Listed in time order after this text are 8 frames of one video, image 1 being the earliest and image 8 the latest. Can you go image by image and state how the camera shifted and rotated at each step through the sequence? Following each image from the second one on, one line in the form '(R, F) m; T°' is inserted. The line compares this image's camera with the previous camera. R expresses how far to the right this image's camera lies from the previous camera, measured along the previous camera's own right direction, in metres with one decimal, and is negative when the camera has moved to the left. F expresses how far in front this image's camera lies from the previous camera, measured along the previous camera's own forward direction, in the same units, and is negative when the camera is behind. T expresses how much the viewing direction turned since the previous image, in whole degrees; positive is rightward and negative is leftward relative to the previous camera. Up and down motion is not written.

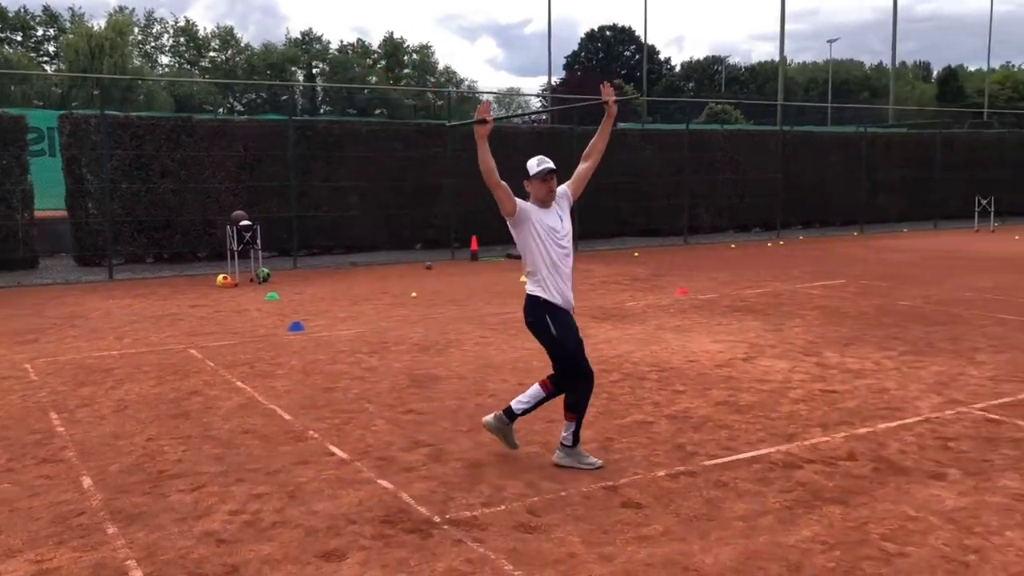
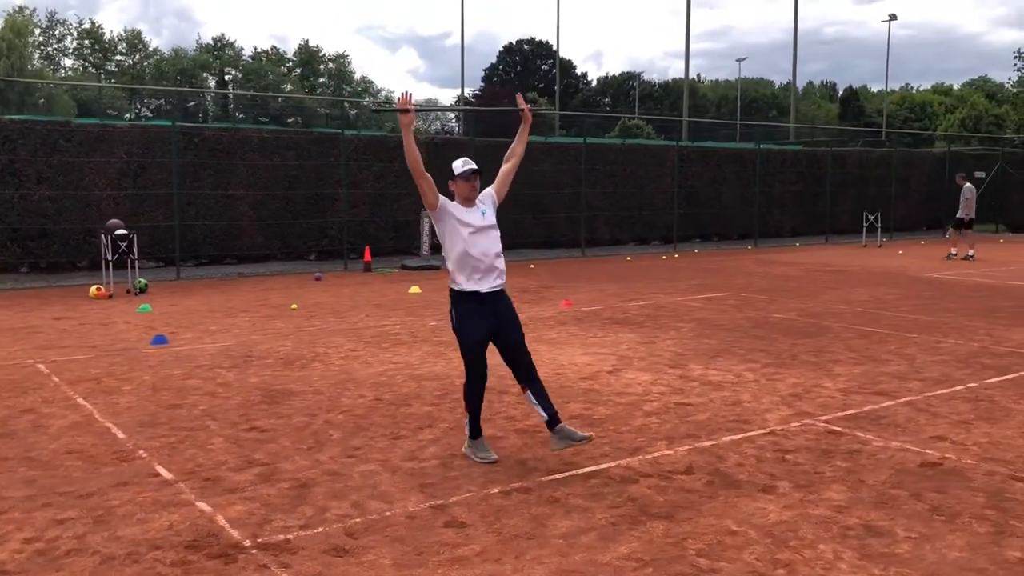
(+0.4, +0.1) m; +5°
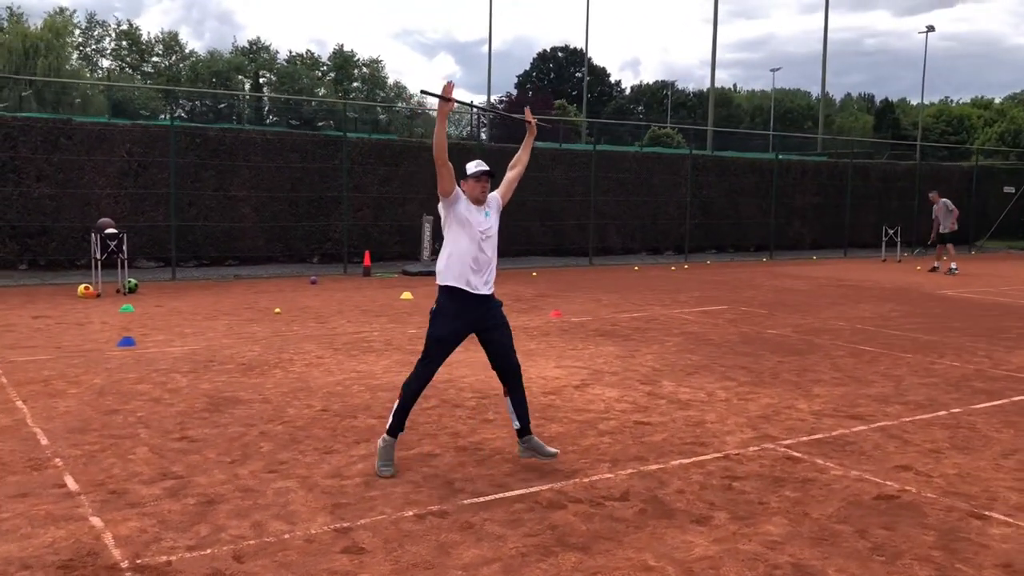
(+0.5, +0.3) m; -2°
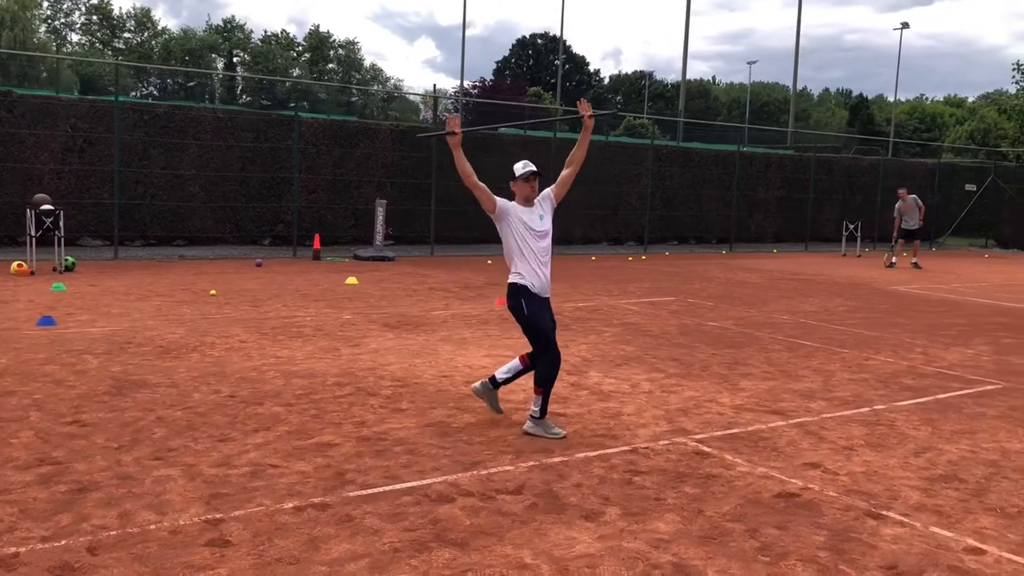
(+0.4, +0.1) m; +2°
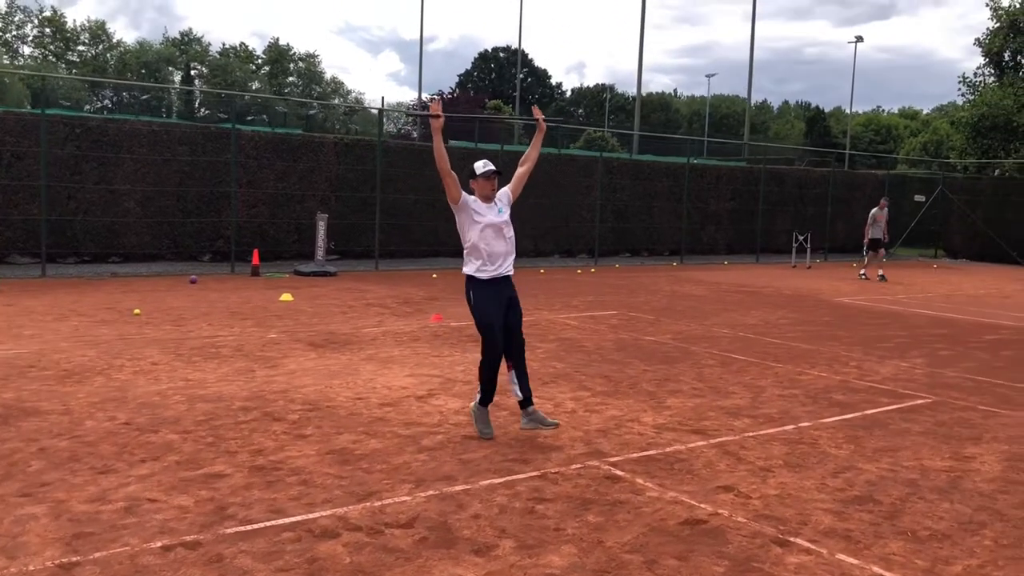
(+0.4, +0.2) m; +2°
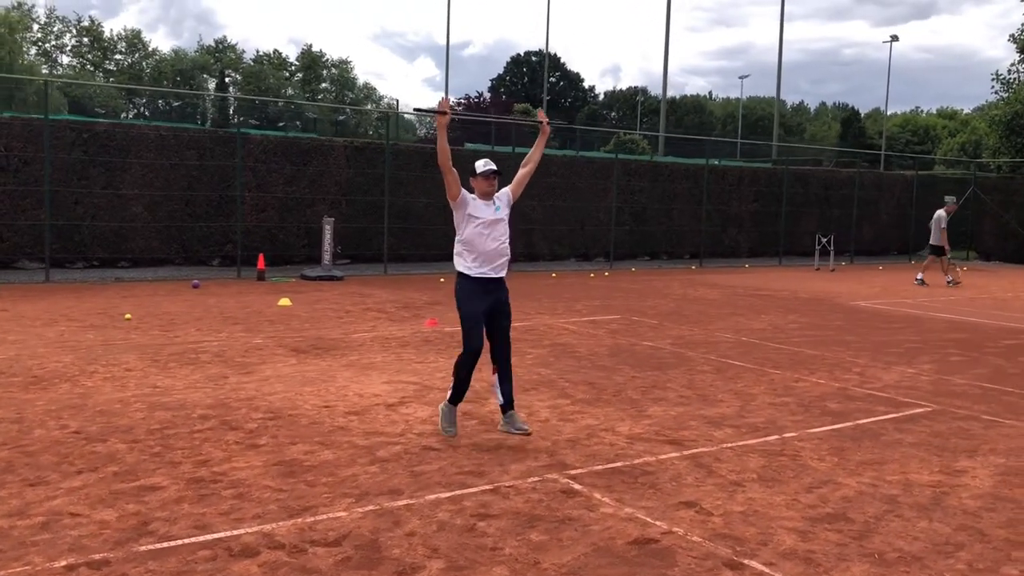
(+0.4, +0.3) m; -2°
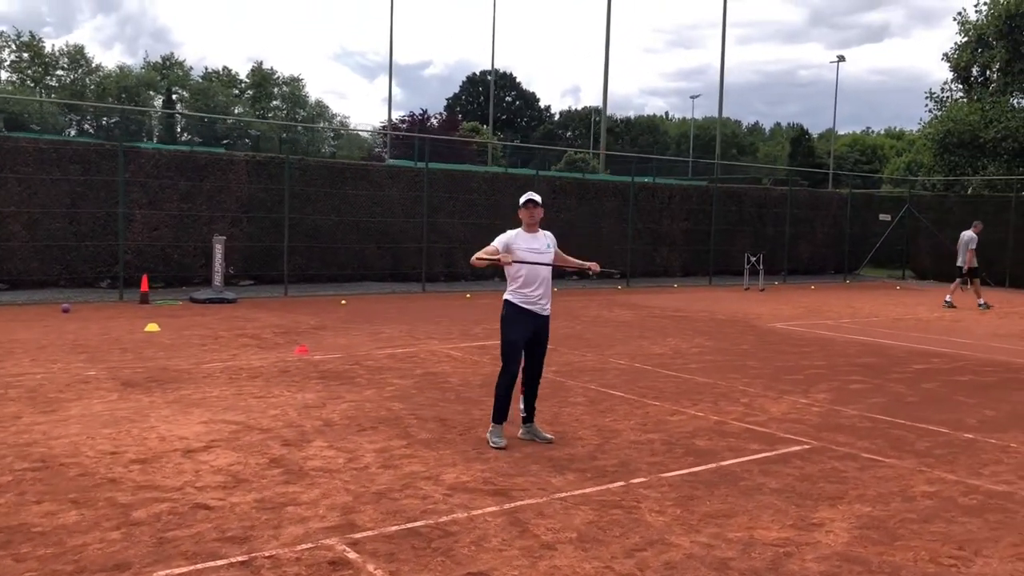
(+0.9, +0.8) m; +2°
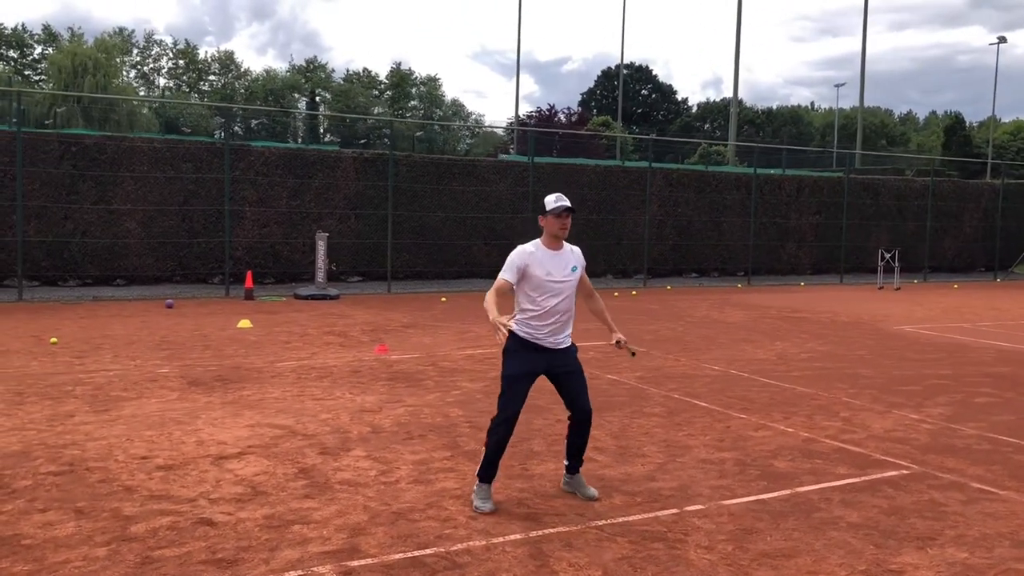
(+0.5, +0.6) m; -8°
